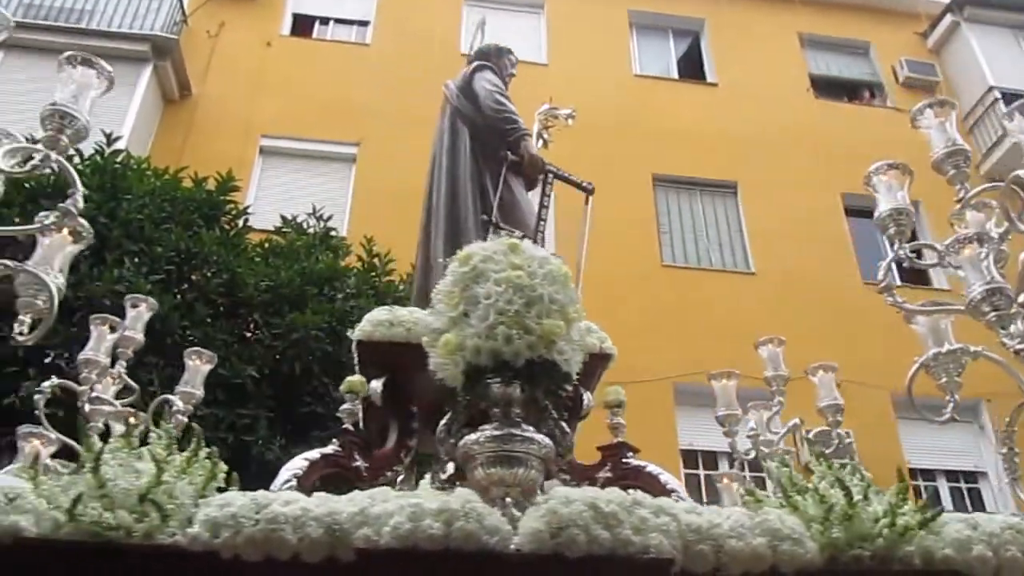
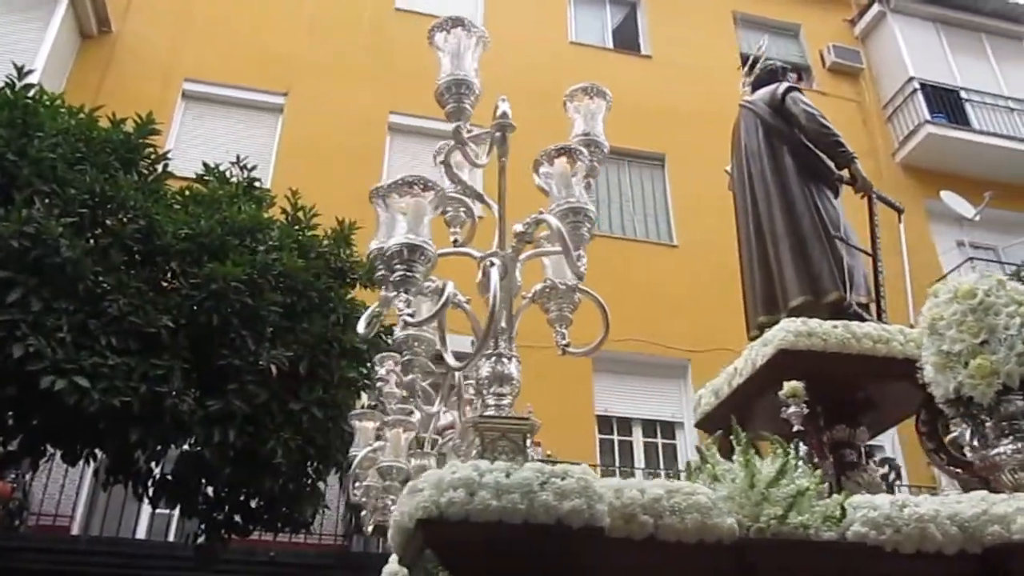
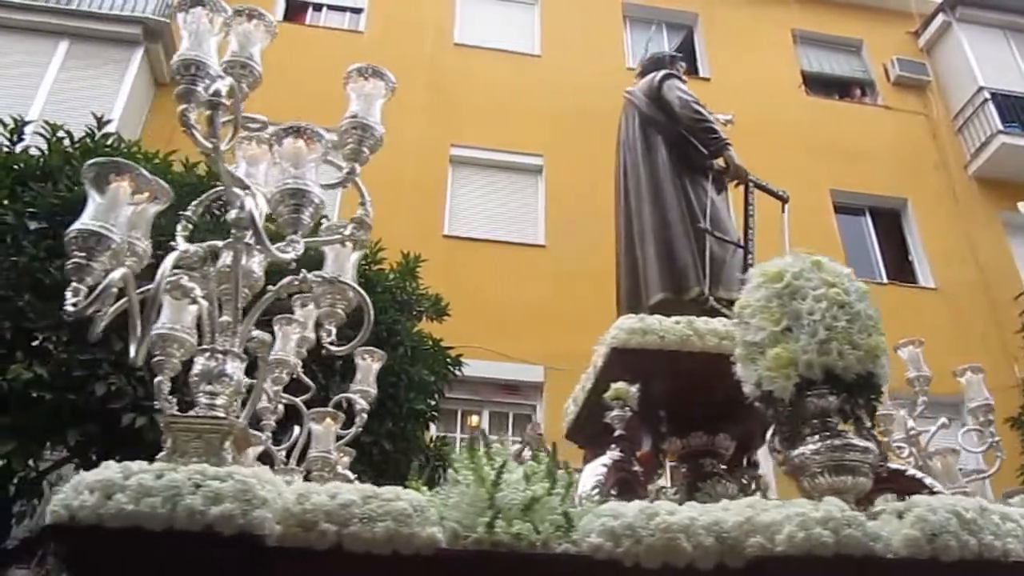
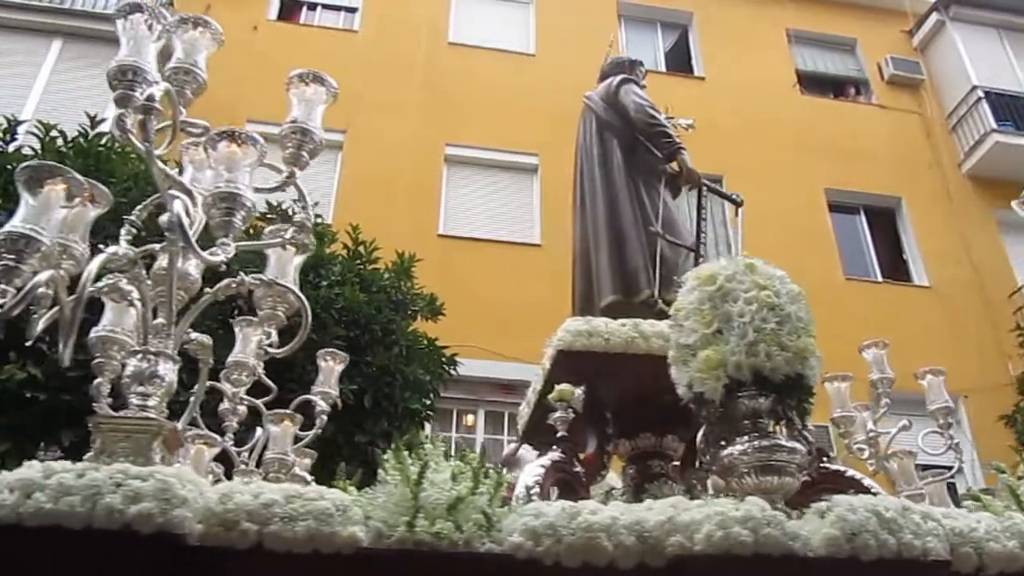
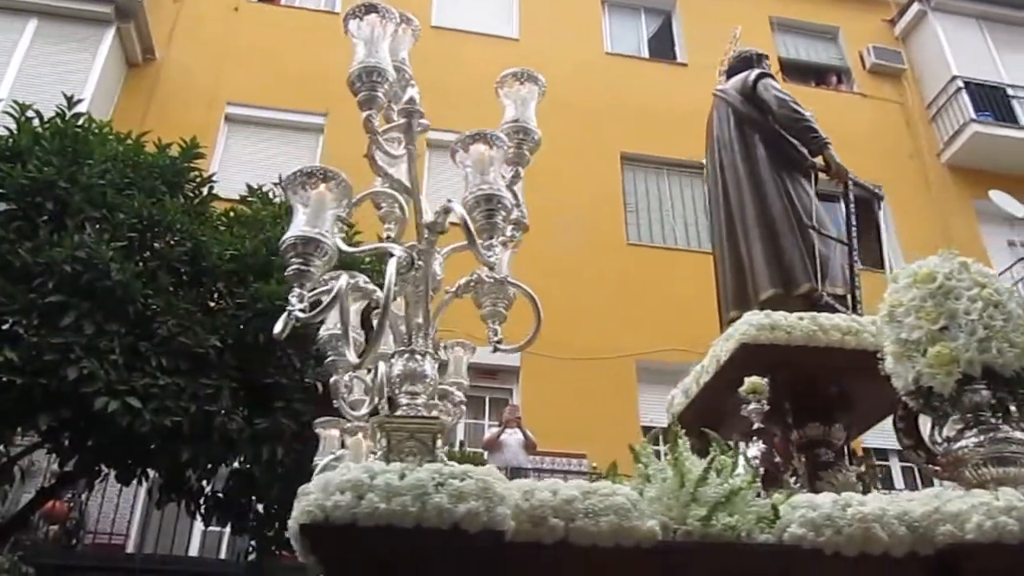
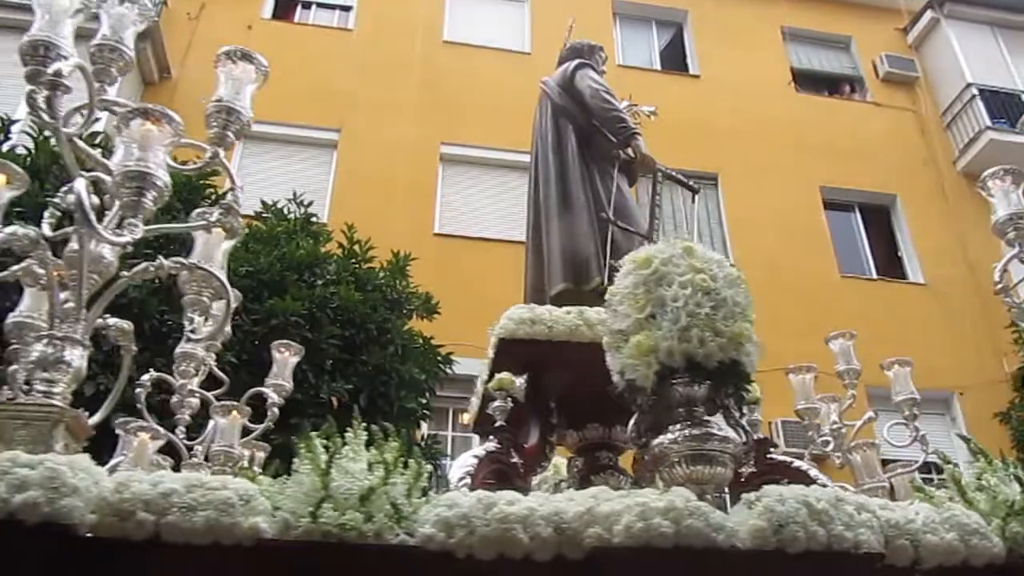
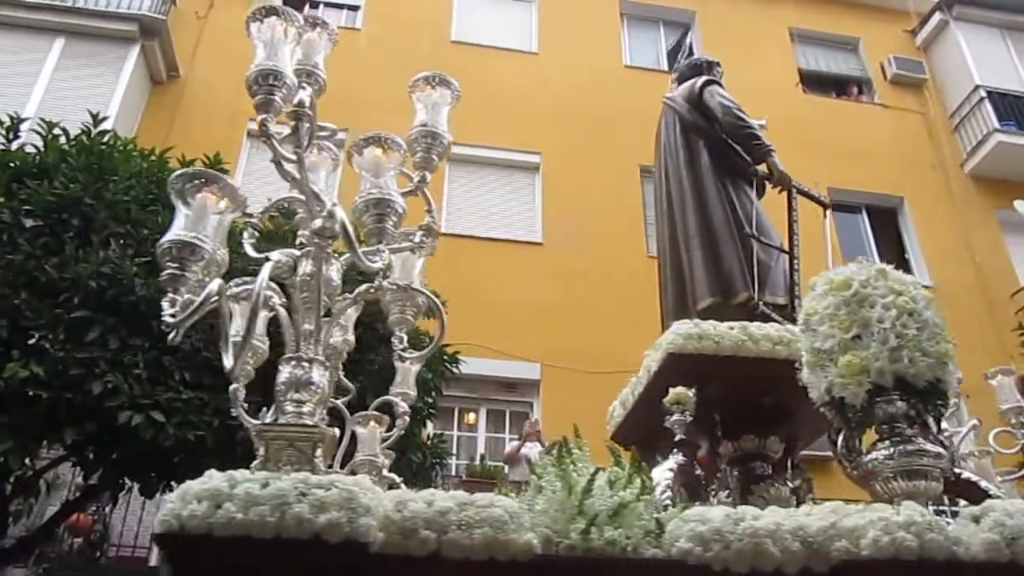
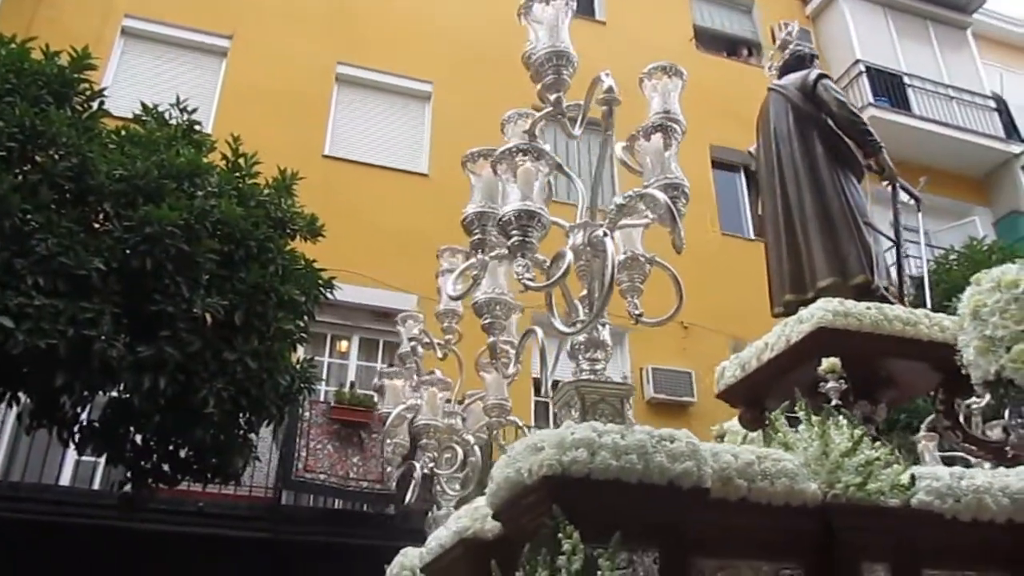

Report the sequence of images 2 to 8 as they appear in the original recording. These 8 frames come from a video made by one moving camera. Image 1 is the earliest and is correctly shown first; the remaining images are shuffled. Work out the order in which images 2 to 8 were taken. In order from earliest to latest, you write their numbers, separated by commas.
6, 4, 3, 7, 5, 2, 8
